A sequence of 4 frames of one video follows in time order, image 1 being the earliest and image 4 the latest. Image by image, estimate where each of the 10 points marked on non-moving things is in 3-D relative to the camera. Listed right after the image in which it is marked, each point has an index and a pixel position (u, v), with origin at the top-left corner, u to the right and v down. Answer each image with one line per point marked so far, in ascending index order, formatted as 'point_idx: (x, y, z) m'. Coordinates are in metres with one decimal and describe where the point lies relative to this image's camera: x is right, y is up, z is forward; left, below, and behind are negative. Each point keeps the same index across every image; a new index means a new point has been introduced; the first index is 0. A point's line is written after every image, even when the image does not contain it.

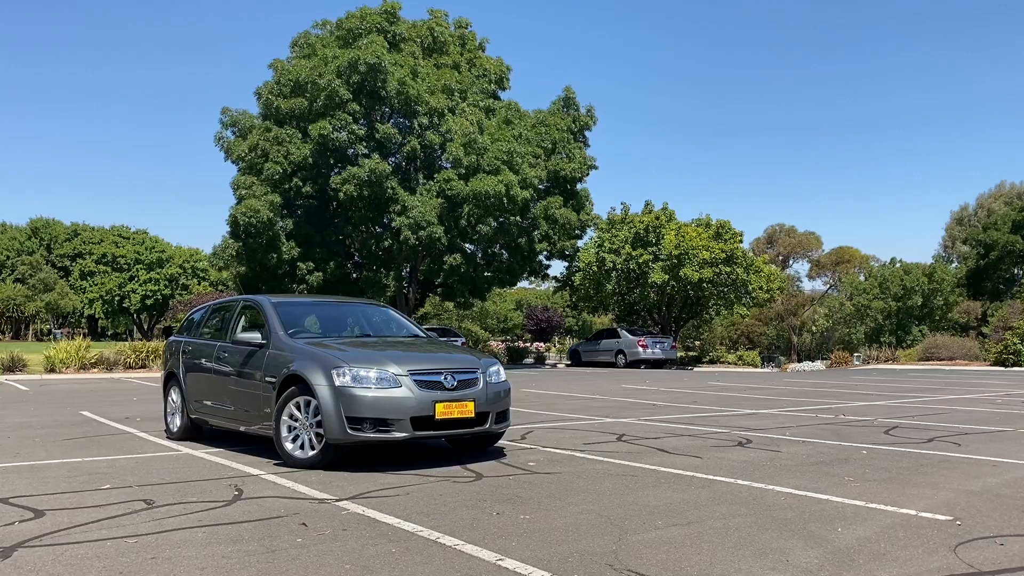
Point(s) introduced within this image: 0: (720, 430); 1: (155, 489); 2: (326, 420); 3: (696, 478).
0: (+2.3, -1.6, +10.0) m
1: (-2.5, -1.4, +6.2) m
2: (-1.4, -1.0, +7.0) m
3: (+1.3, -1.4, +6.4) m
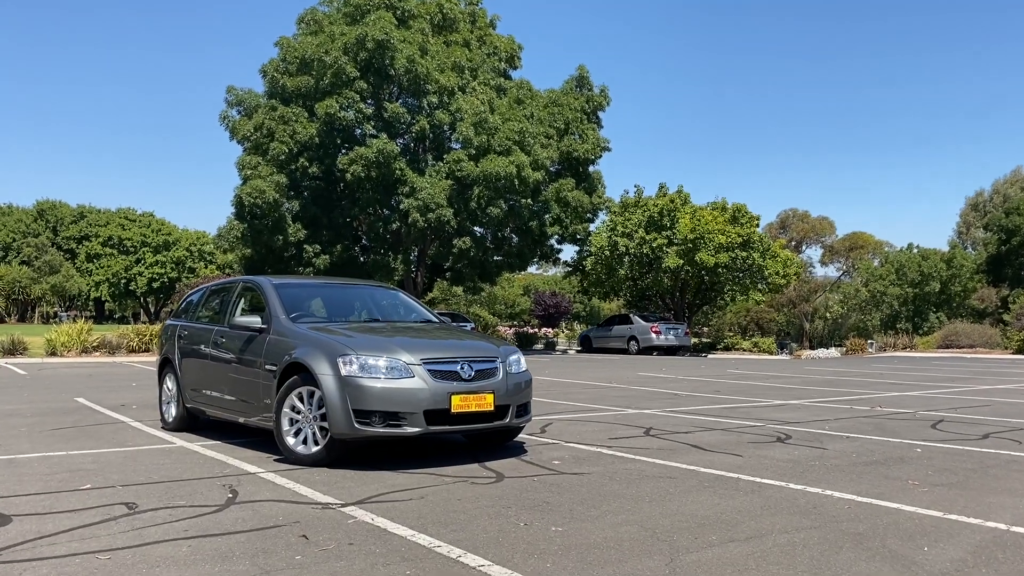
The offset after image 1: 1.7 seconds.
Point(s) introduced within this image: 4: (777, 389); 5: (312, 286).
0: (+2.5, -1.4, +9.3) m
1: (-2.3, -1.3, +5.5) m
2: (-1.3, -0.9, +6.3) m
3: (+1.5, -1.3, +5.8) m
4: (+4.4, -1.7, +14.6) m
5: (-1.8, 0.0, +8.1) m
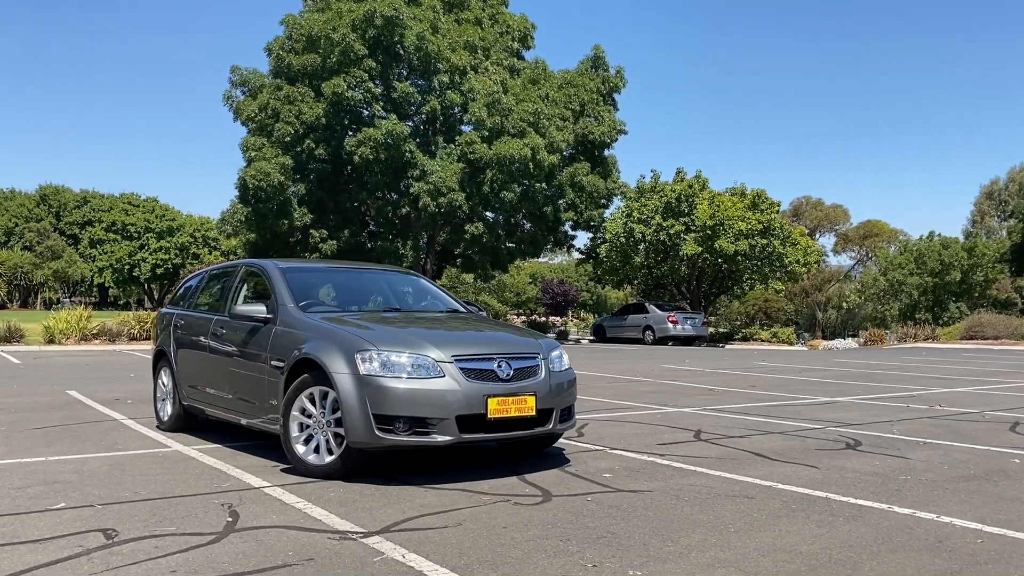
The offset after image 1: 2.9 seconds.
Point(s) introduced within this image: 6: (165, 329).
0: (+2.8, -1.3, +8.4) m
1: (-2.0, -1.2, +4.7) m
2: (-1.0, -0.8, +5.4) m
3: (+1.8, -1.2, +4.9) m
4: (+4.7, -1.5, +13.7) m
5: (-1.5, +0.1, +7.2) m
6: (-3.2, -0.4, +8.2) m
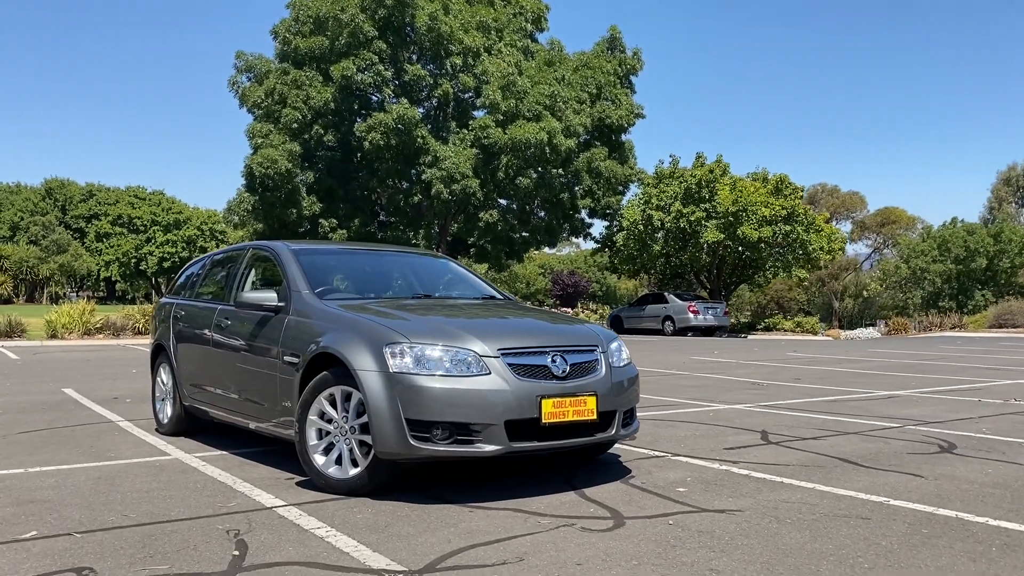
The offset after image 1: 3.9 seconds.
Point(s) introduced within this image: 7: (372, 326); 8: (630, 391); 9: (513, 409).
0: (+3.1, -1.1, +7.5) m
1: (-1.7, -1.1, +3.8) m
2: (-0.7, -0.7, +4.6) m
3: (+2.1, -1.1, +4.0) m
4: (+5.0, -1.3, +12.8) m
5: (-1.2, +0.2, +6.3) m
6: (-2.9, -0.3, +7.4) m
7: (-0.8, -0.2, +4.8) m
8: (+0.7, -0.6, +5.2) m
9: (0.0, -0.6, +4.5) m
